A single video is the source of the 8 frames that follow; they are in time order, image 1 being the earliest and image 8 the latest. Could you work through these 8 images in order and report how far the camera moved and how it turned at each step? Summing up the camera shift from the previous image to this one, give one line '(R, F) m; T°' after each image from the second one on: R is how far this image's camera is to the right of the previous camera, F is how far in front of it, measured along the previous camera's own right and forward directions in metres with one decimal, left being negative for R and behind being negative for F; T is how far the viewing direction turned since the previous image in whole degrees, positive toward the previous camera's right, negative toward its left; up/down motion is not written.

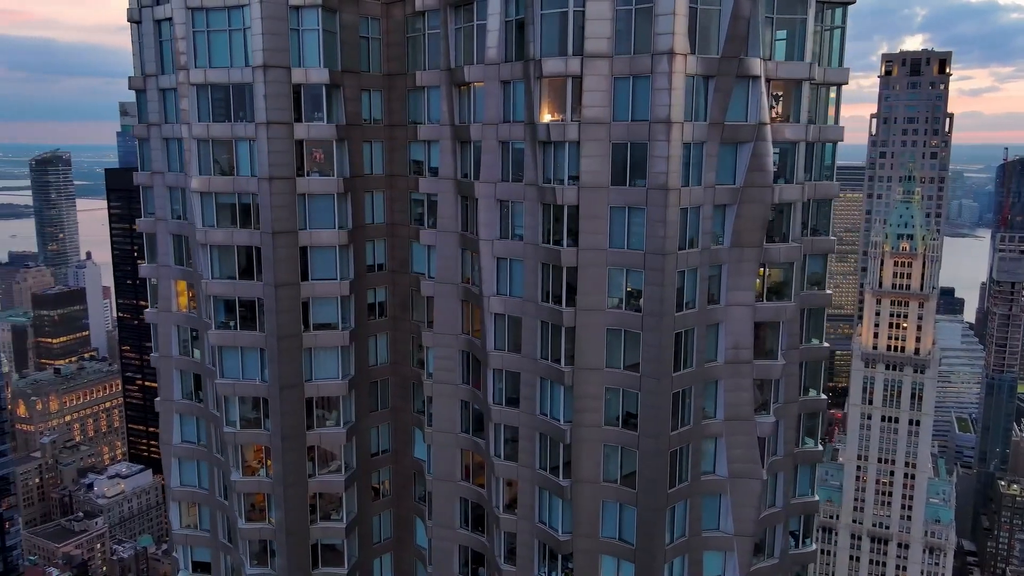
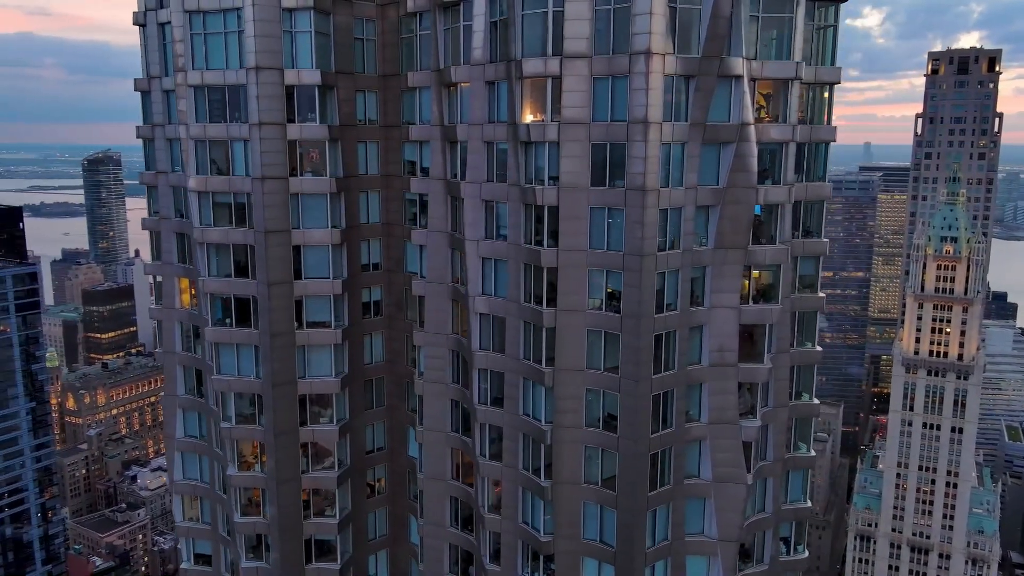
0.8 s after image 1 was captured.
(+1.6, 0.0) m; -2°
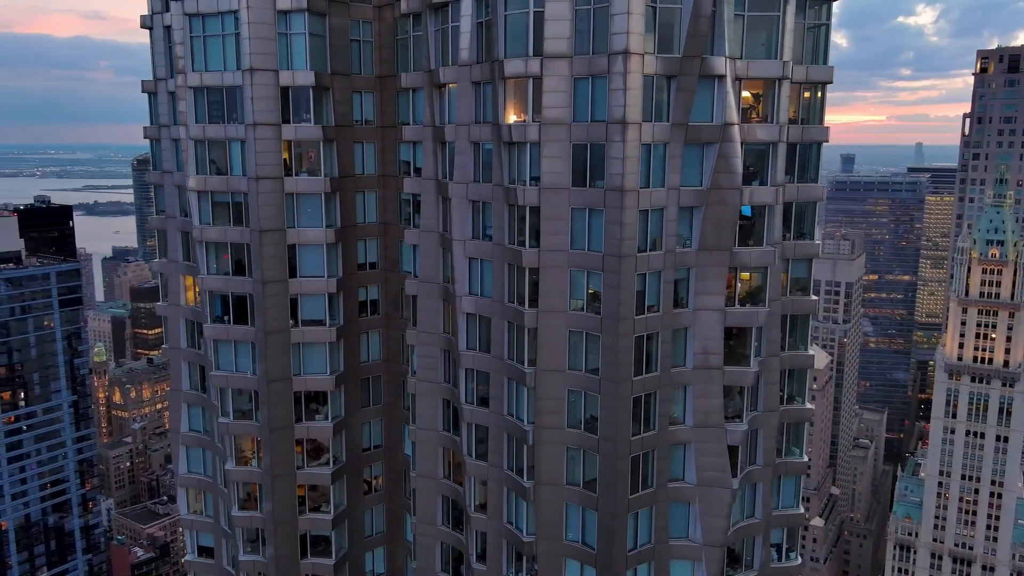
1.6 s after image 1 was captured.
(+1.5, 0.0) m; -2°
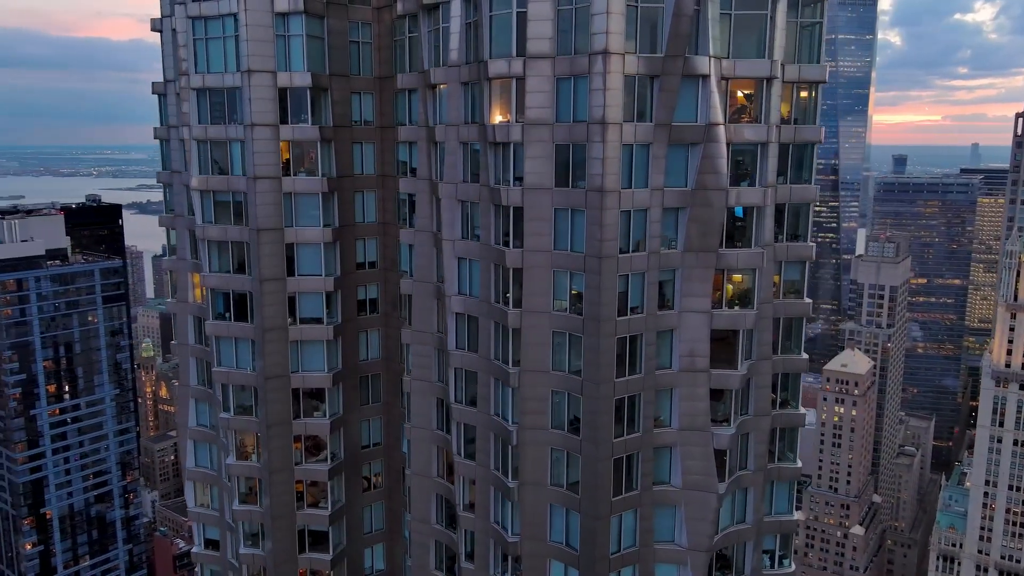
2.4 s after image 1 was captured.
(+1.5, 0.0) m; -2°
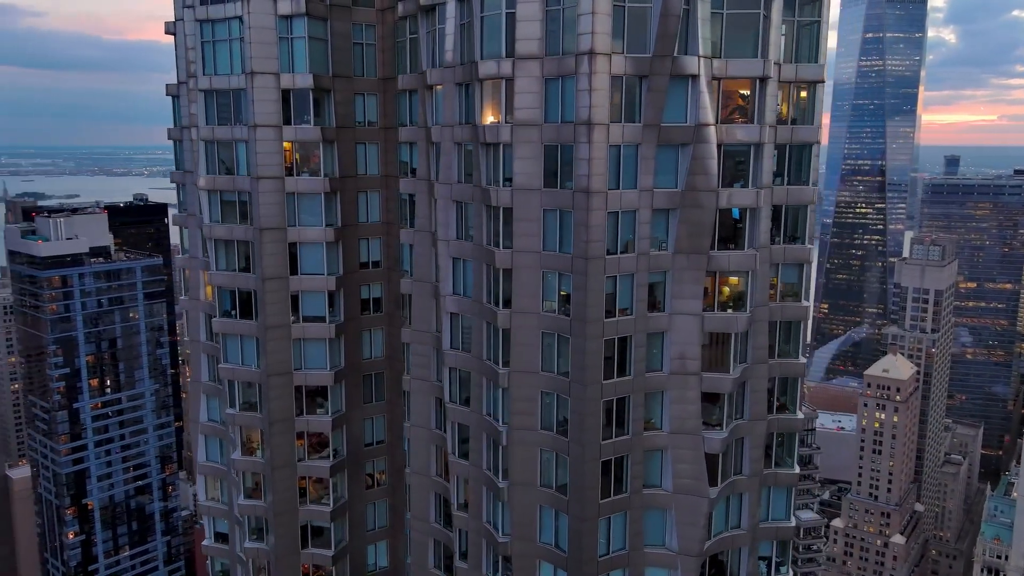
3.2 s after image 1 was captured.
(+1.3, 0.0) m; -2°
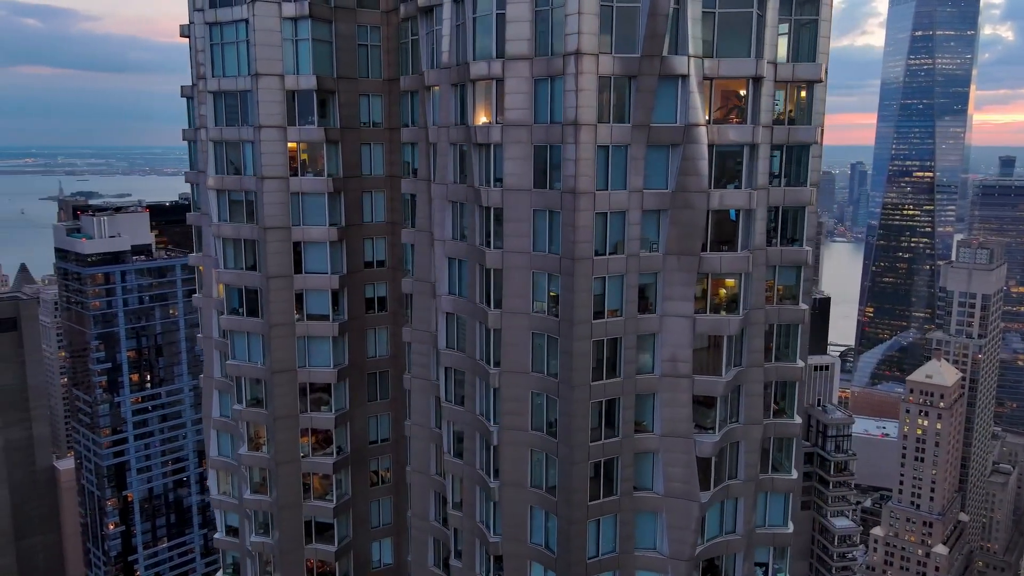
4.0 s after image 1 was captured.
(+1.3, 0.0) m; -2°
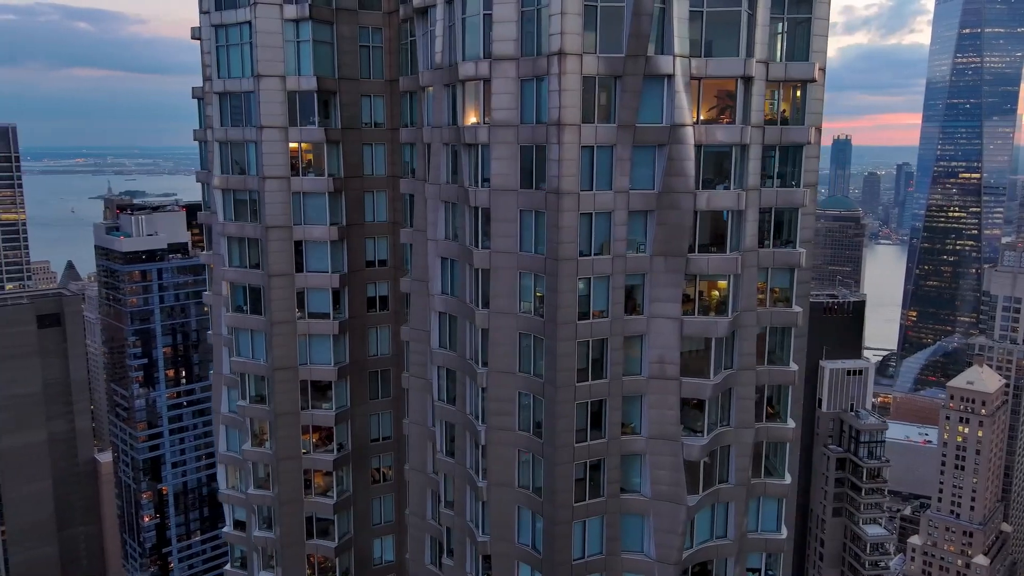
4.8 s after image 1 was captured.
(+1.3, 0.0) m; -2°
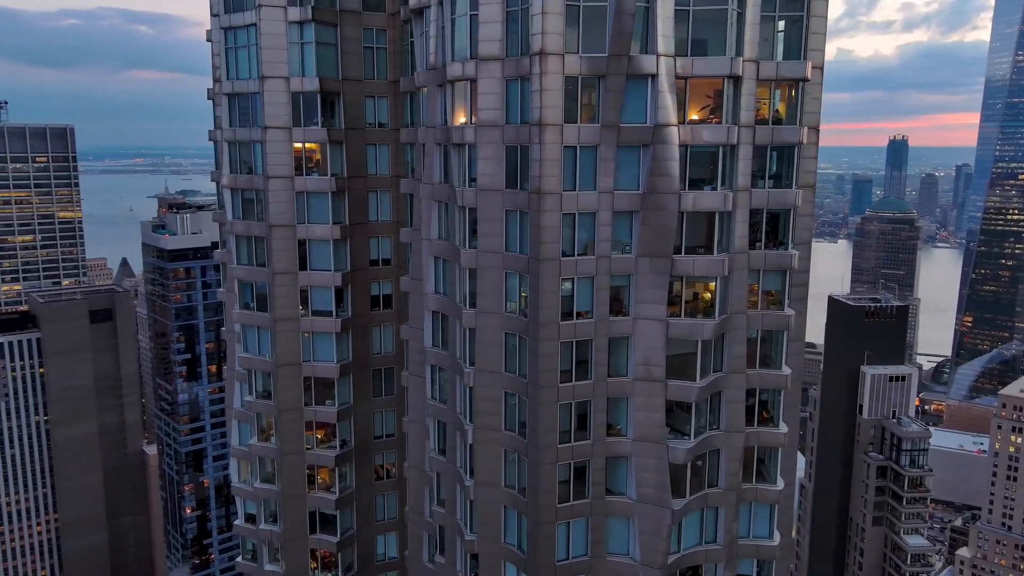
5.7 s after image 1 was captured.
(+1.6, 0.0) m; -3°
